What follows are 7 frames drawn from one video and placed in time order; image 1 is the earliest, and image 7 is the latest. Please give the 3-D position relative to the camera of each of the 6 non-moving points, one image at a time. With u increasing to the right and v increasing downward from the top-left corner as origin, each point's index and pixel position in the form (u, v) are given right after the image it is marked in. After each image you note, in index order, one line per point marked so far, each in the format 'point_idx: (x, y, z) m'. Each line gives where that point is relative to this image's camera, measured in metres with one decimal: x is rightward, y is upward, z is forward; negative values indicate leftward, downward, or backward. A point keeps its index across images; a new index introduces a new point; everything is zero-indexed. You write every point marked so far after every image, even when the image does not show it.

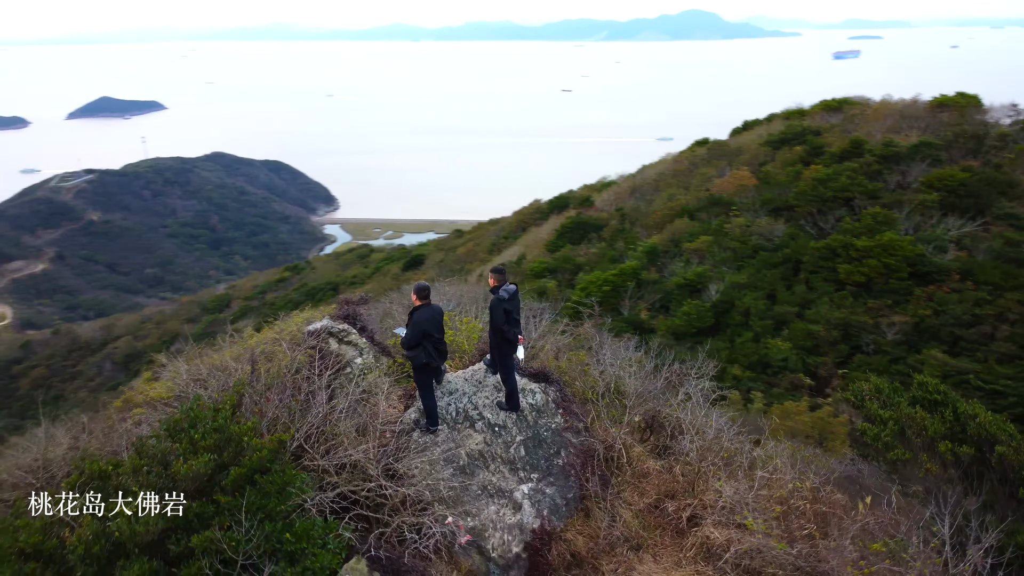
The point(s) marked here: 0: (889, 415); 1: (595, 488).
0: (+1.3, -0.5, +2.8) m
1: (+0.3, -0.6, +2.5) m
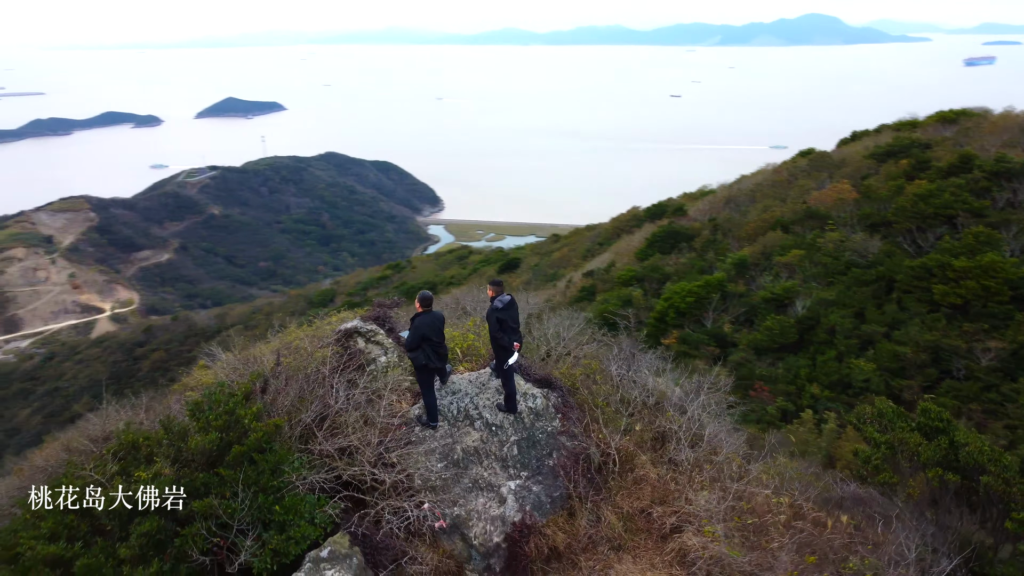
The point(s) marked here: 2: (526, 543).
0: (+1.3, -0.5, +2.9) m
1: (+0.2, -0.7, +2.7) m
2: (0.0, -0.8, +2.5) m
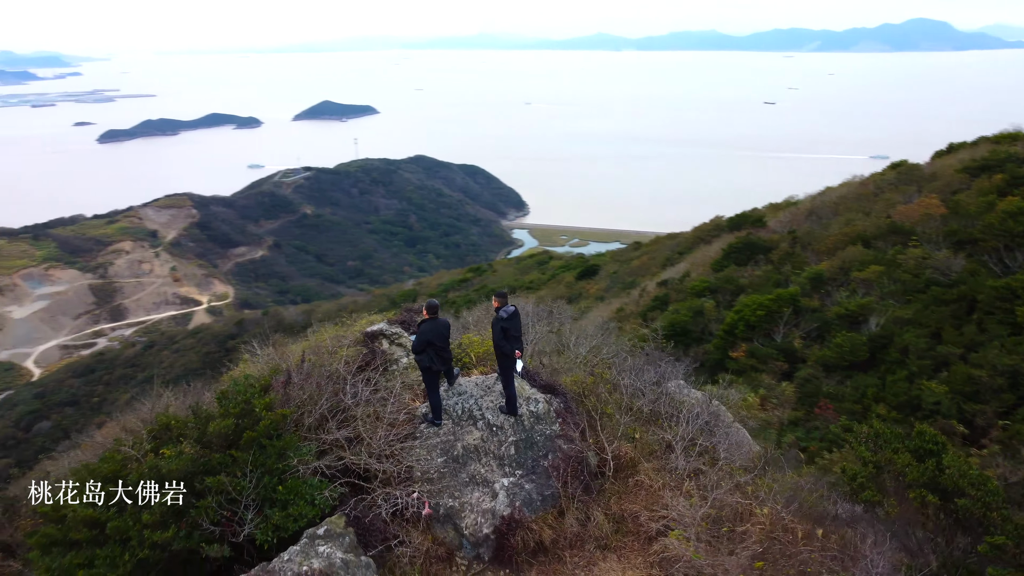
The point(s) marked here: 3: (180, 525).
0: (+1.3, -0.6, +2.9) m
1: (+0.2, -0.7, +2.9) m
2: (0.0, -0.8, +2.7) m
3: (-0.9, -0.7, +2.3) m
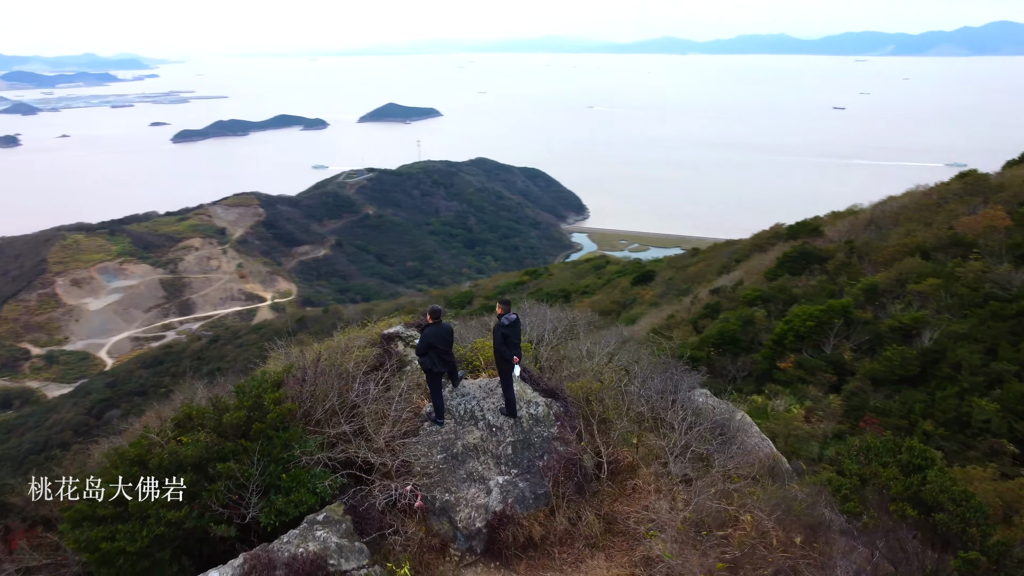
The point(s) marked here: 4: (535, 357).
0: (+1.3, -0.7, +3.0) m
1: (+0.2, -0.8, +3.1) m
2: (0.0, -0.9, +2.9) m
3: (-1.0, -0.7, +2.5) m
4: (+0.1, -0.4, +4.3) m
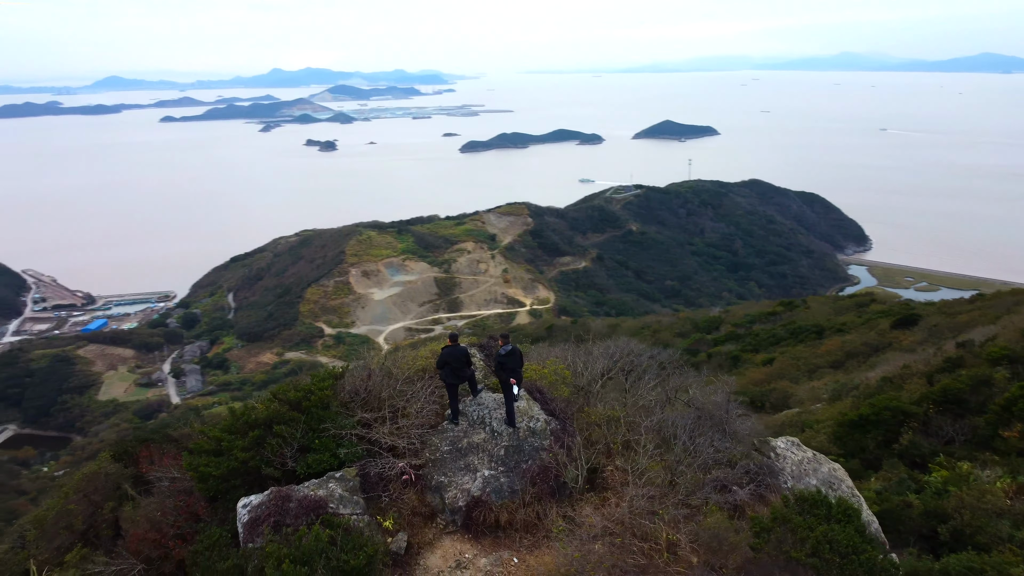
0: (+1.2, -1.0, +3.4) m
1: (+0.1, -1.0, +3.8) m
2: (-0.2, -1.0, +3.7) m
3: (-1.2, -0.7, +3.6) m
4: (+0.5, -0.6, +5.0) m
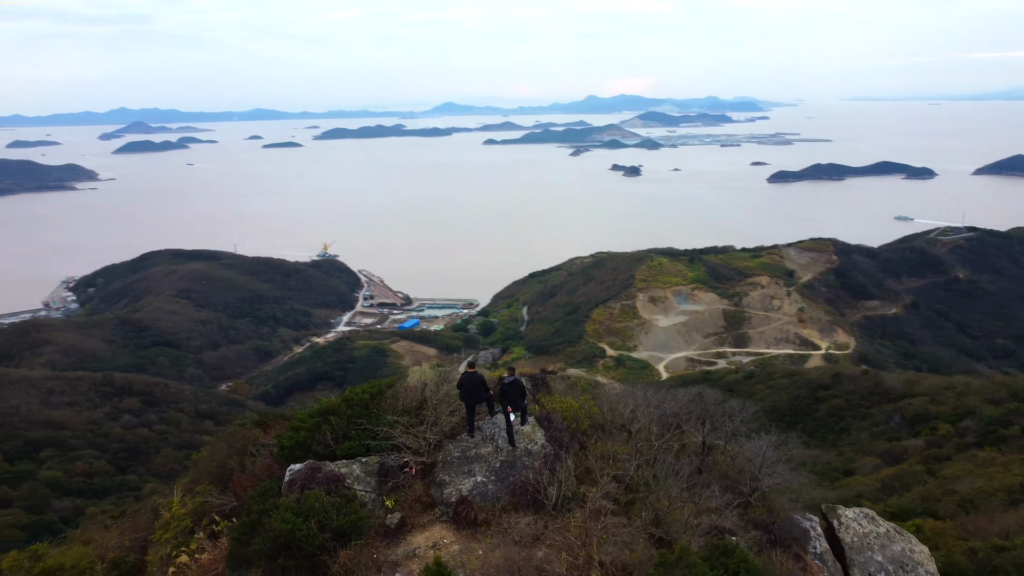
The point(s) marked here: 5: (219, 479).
0: (+0.9, -1.3, +3.8) m
1: (0.0, -1.2, +4.6) m
2: (-0.3, -1.2, +4.6) m
3: (-1.2, -0.9, +4.9) m
4: (+0.8, -0.9, +5.6) m
5: (-2.0, -1.3, +5.4) m
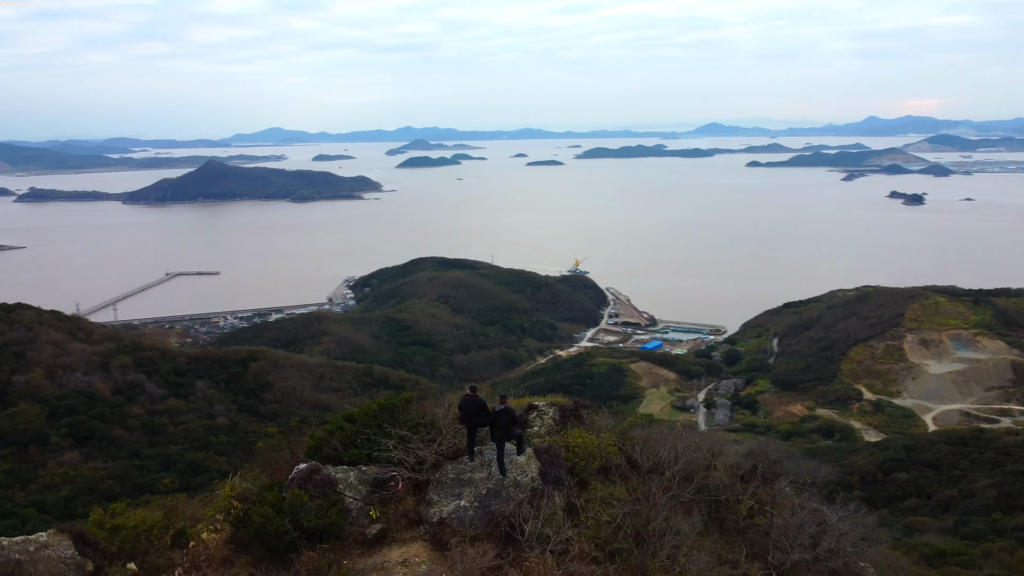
0: (+0.4, -1.5, +3.5) m
1: (-0.1, -1.4, +4.5) m
2: (-0.4, -1.4, +4.6) m
3: (-1.2, -1.0, +5.2) m
4: (+0.9, -1.2, +5.2) m
5: (-1.8, -1.3, +5.9) m
